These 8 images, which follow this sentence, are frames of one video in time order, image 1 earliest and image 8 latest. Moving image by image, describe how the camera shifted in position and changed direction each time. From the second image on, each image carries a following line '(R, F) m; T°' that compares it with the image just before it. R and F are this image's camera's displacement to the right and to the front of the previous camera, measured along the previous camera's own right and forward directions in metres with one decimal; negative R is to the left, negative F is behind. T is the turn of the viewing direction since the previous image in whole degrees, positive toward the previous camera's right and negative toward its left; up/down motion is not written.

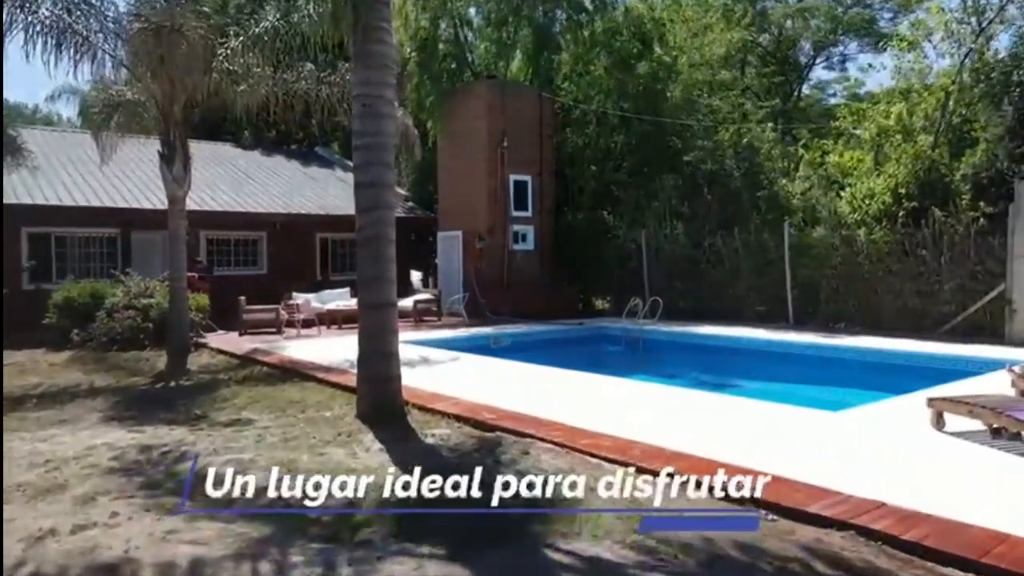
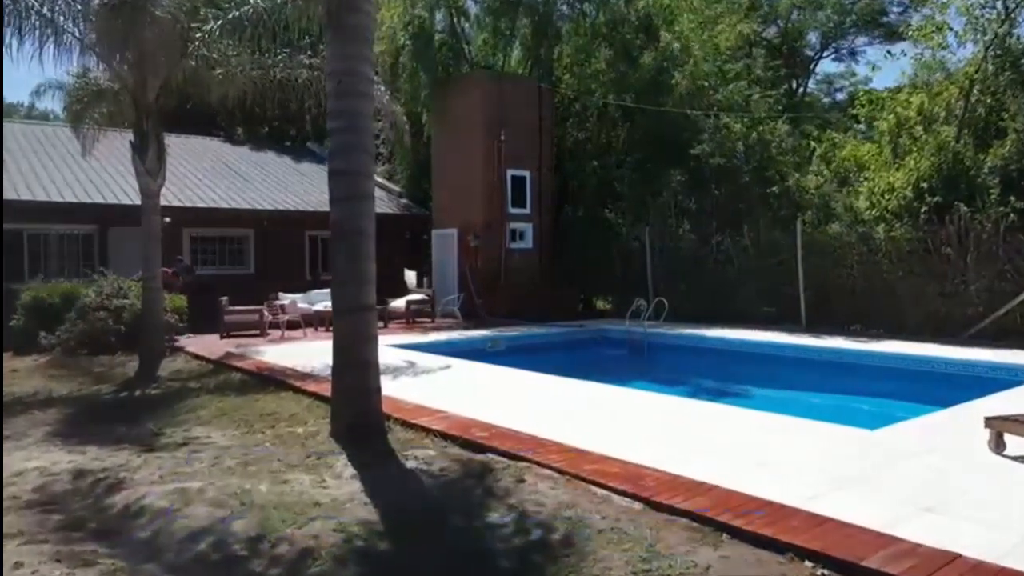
(0.0, +0.4) m; 0°
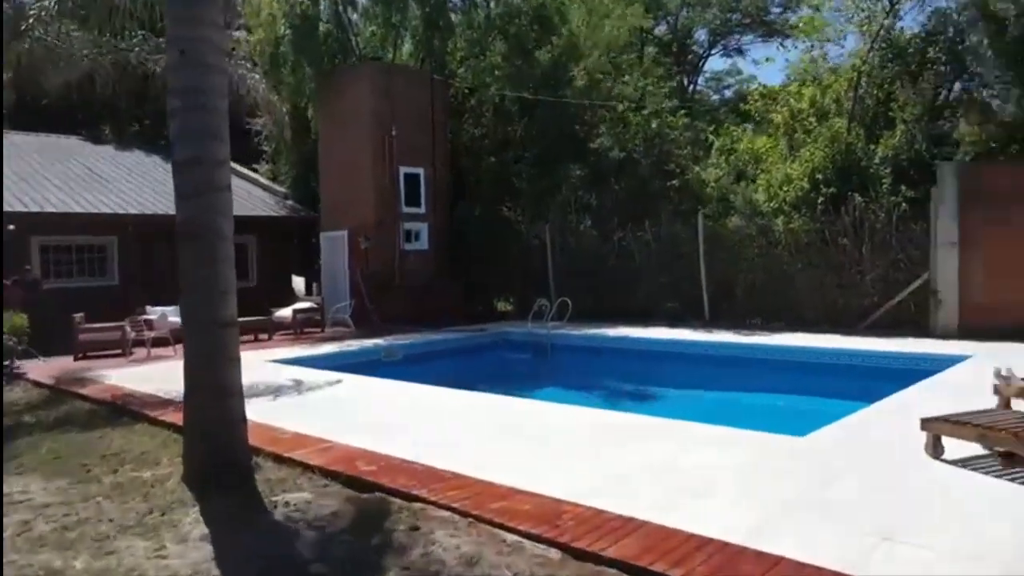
(0.0, +0.5) m; +6°
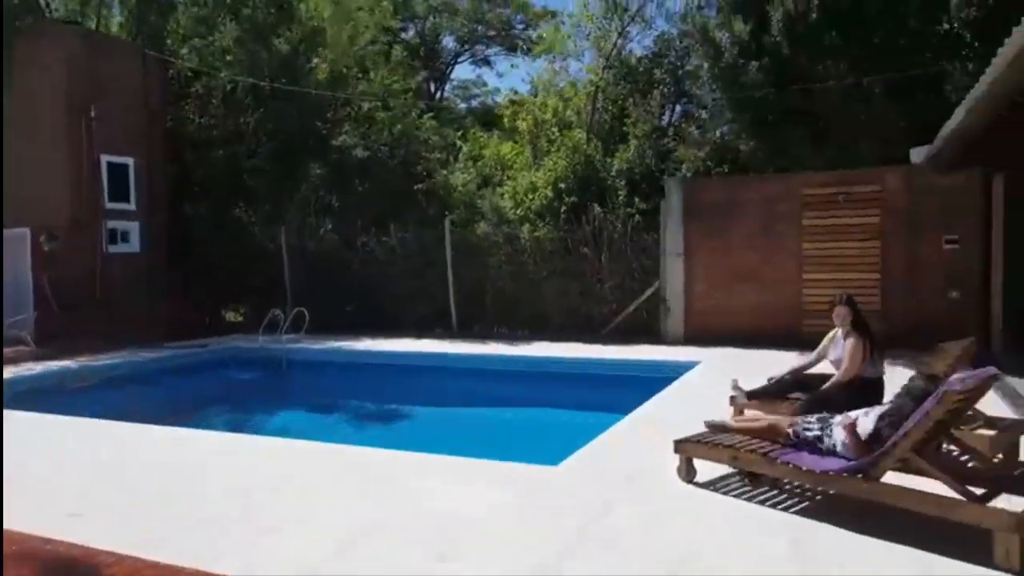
(+0.1, +0.7) m; +15°
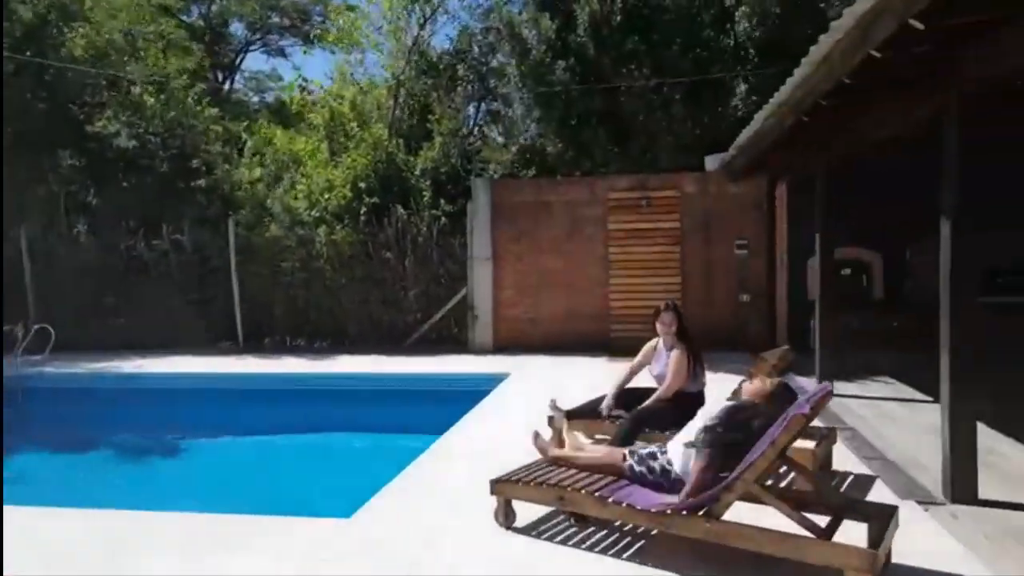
(+0.1, +0.9) m; +11°
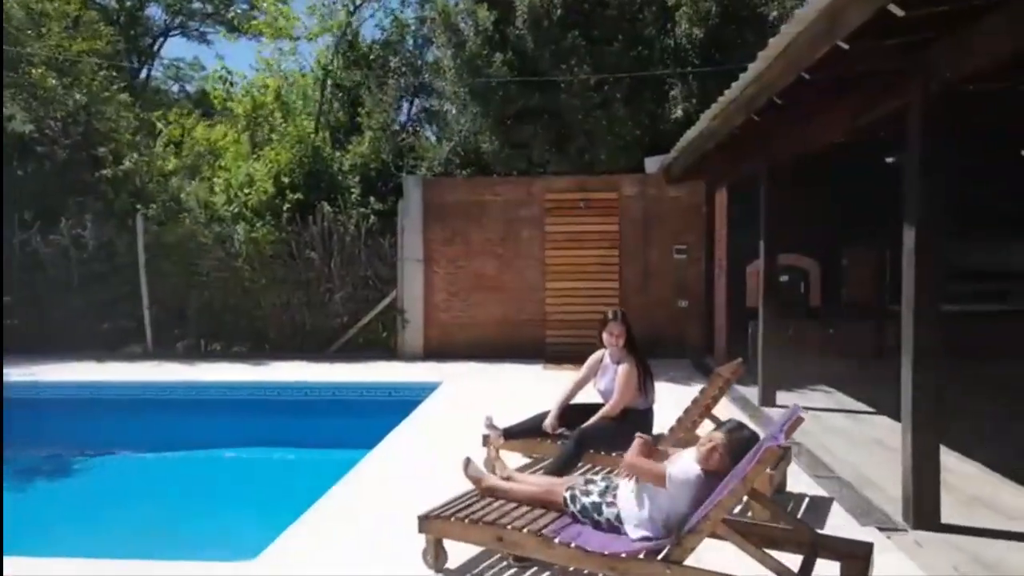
(0.0, +0.6) m; +4°
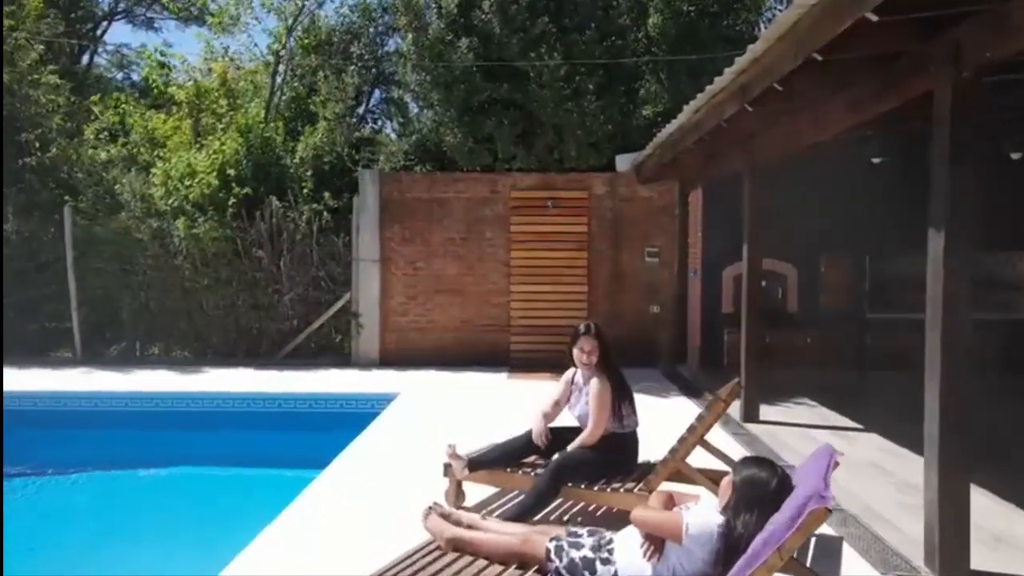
(0.0, +0.8) m; +2°
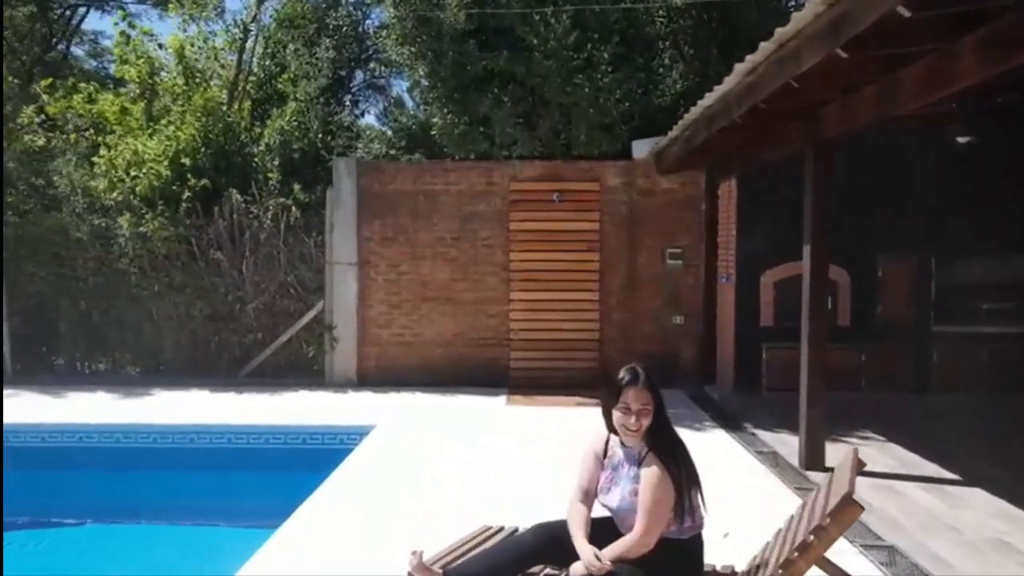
(0.0, +1.9) m; 0°
